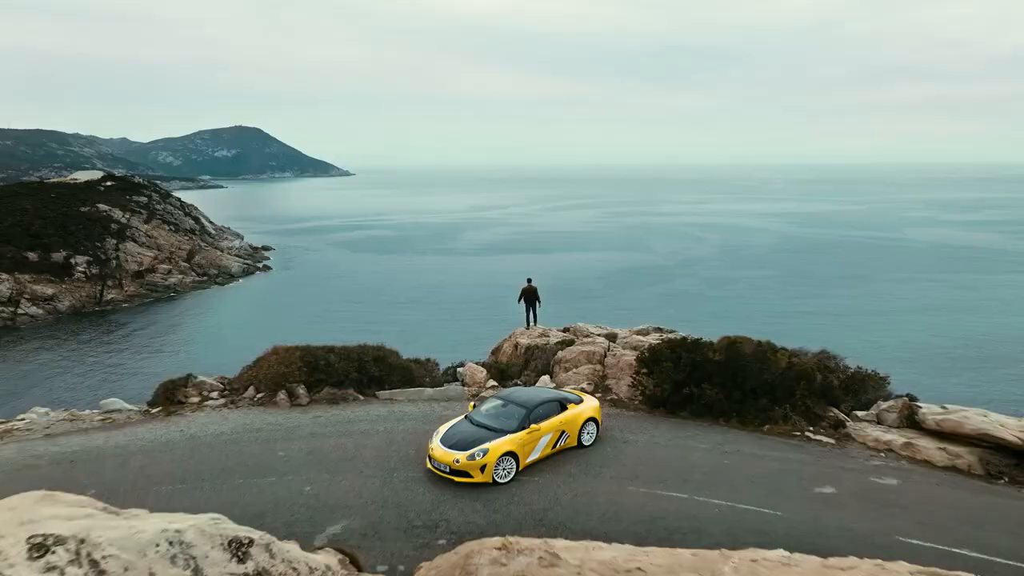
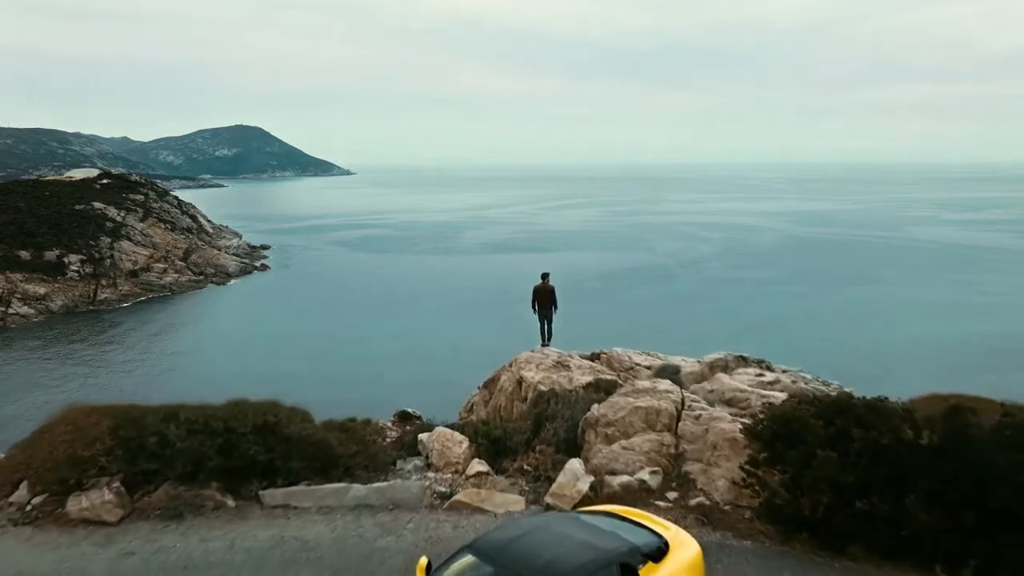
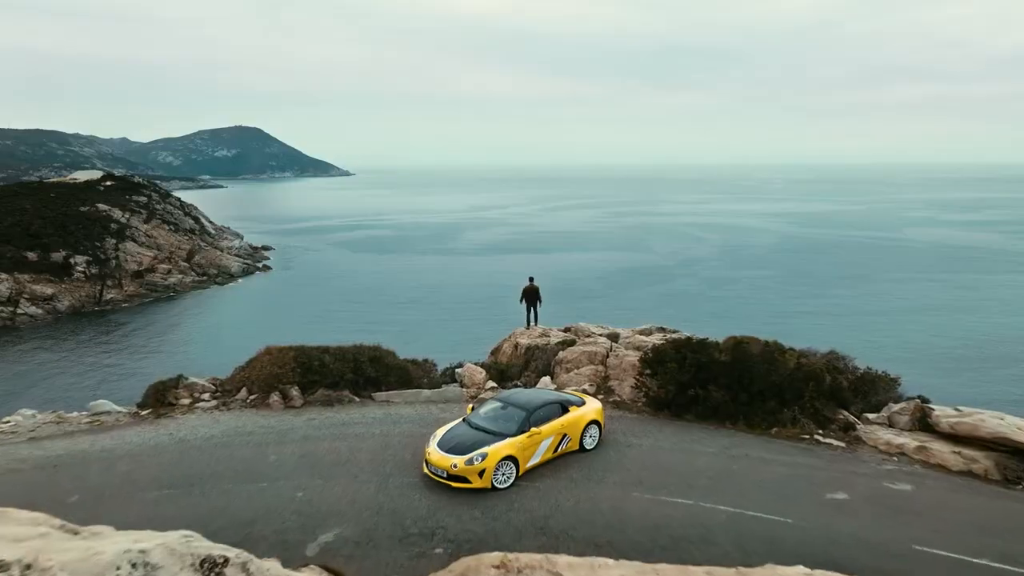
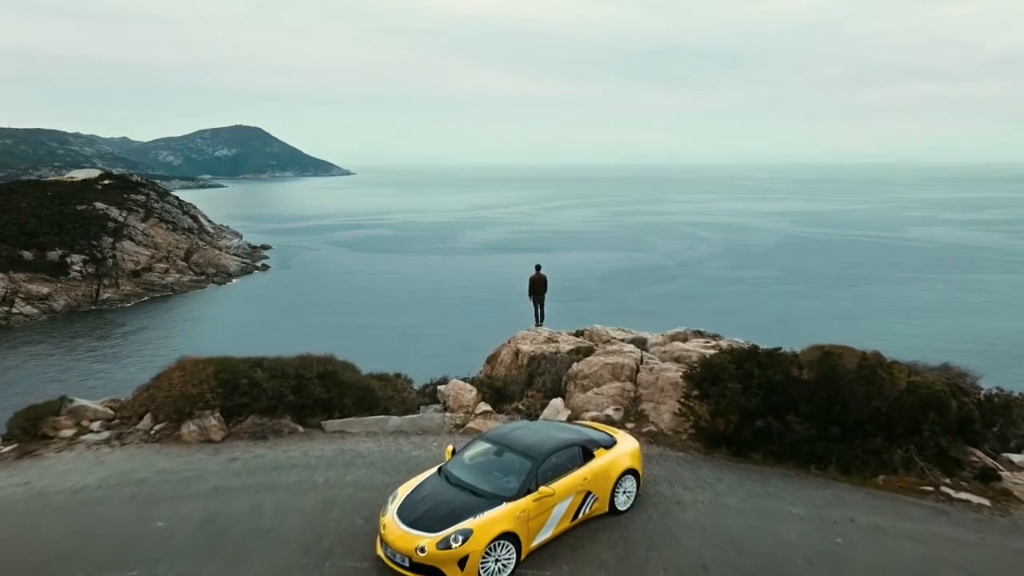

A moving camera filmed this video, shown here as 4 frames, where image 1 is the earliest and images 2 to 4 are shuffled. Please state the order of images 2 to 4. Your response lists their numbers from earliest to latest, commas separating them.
3, 4, 2
